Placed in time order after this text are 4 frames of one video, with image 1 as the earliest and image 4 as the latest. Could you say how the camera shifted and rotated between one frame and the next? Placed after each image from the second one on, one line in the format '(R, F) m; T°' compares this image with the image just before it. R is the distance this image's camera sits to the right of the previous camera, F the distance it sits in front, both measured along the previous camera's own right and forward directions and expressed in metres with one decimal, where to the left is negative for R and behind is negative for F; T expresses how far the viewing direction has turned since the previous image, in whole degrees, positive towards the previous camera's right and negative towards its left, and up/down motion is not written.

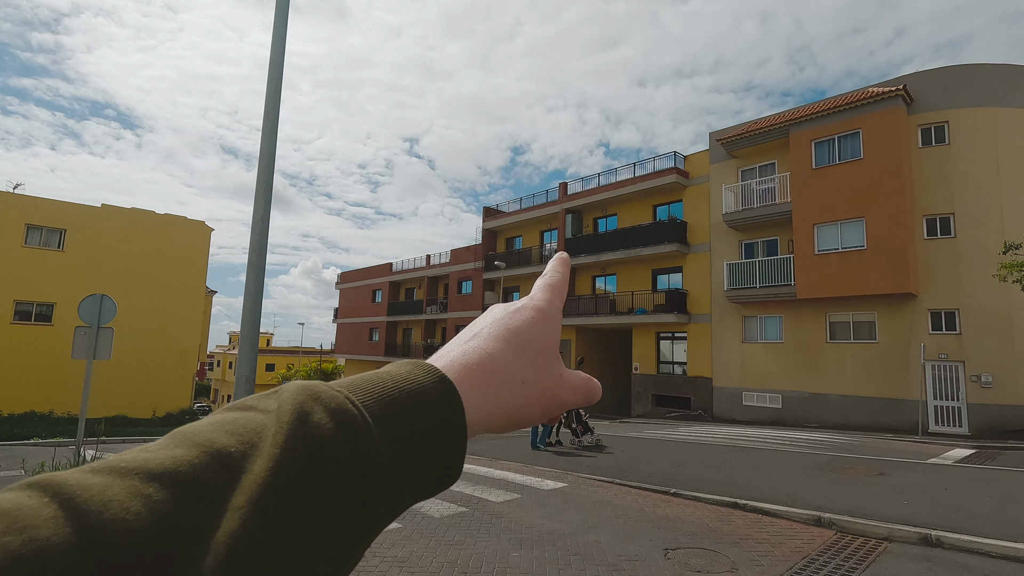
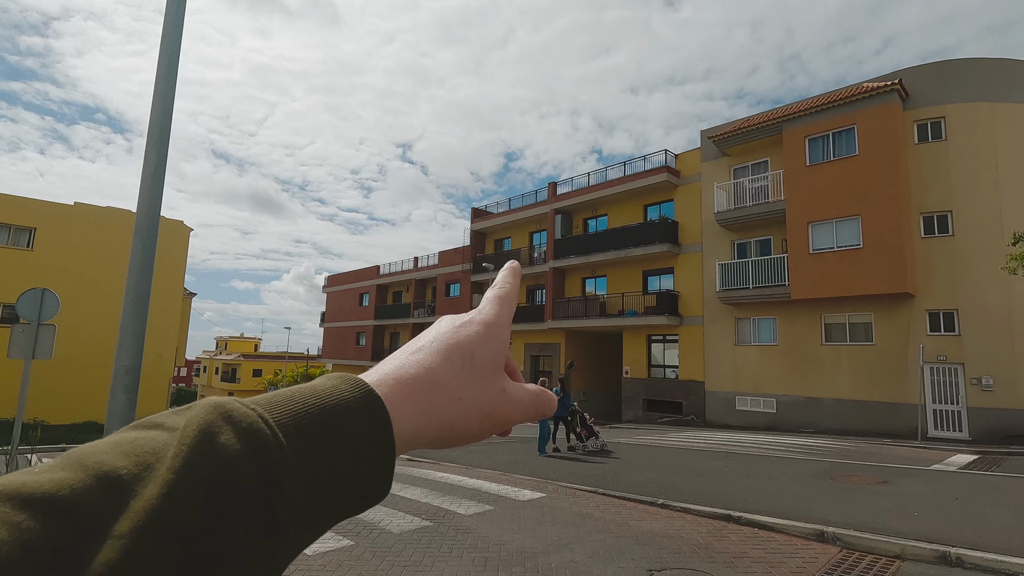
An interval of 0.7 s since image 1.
(+0.3, +0.7) m; +1°
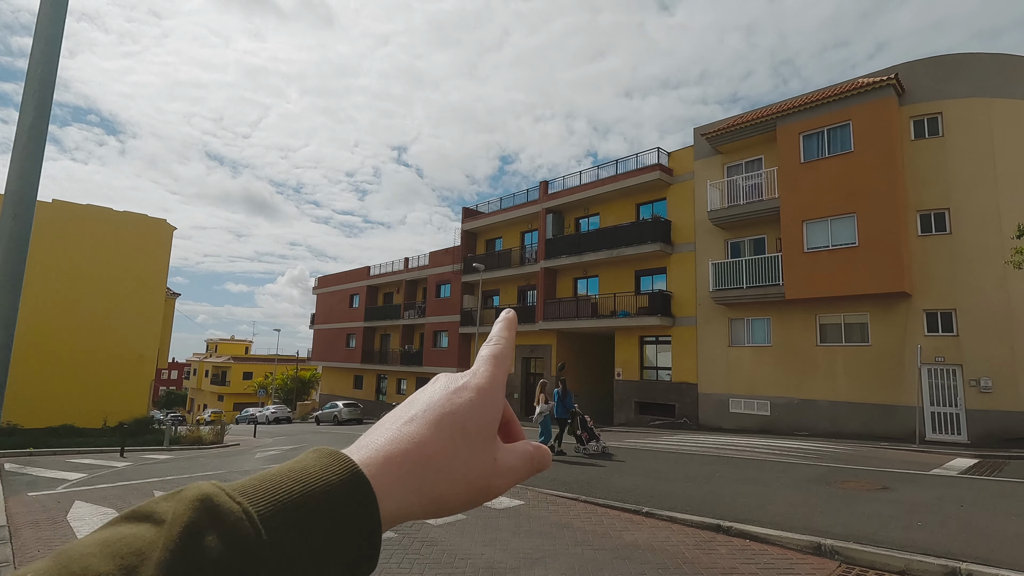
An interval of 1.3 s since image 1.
(+0.2, +0.5) m; +1°
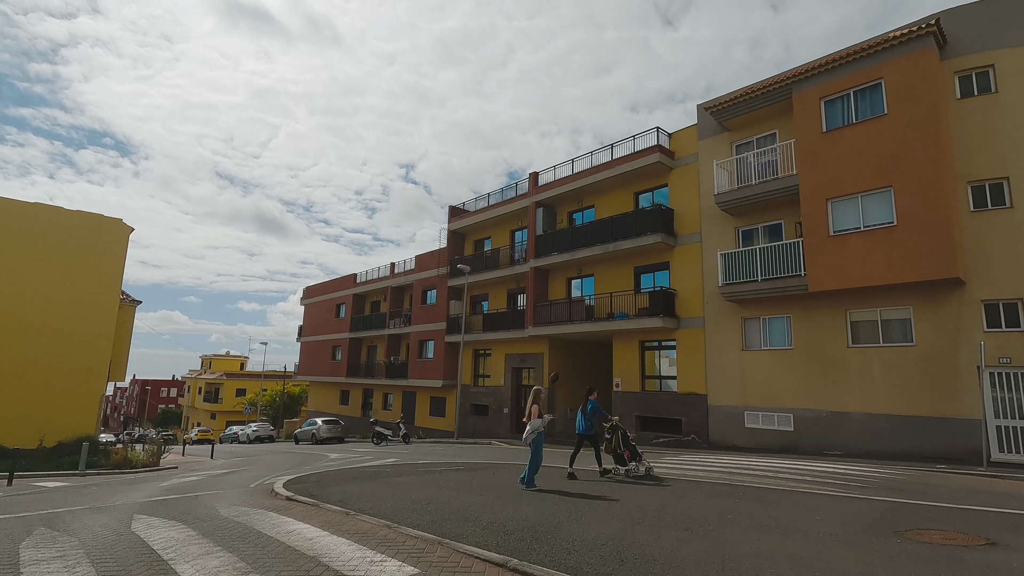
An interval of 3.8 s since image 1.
(+1.0, +2.7) m; -1°
